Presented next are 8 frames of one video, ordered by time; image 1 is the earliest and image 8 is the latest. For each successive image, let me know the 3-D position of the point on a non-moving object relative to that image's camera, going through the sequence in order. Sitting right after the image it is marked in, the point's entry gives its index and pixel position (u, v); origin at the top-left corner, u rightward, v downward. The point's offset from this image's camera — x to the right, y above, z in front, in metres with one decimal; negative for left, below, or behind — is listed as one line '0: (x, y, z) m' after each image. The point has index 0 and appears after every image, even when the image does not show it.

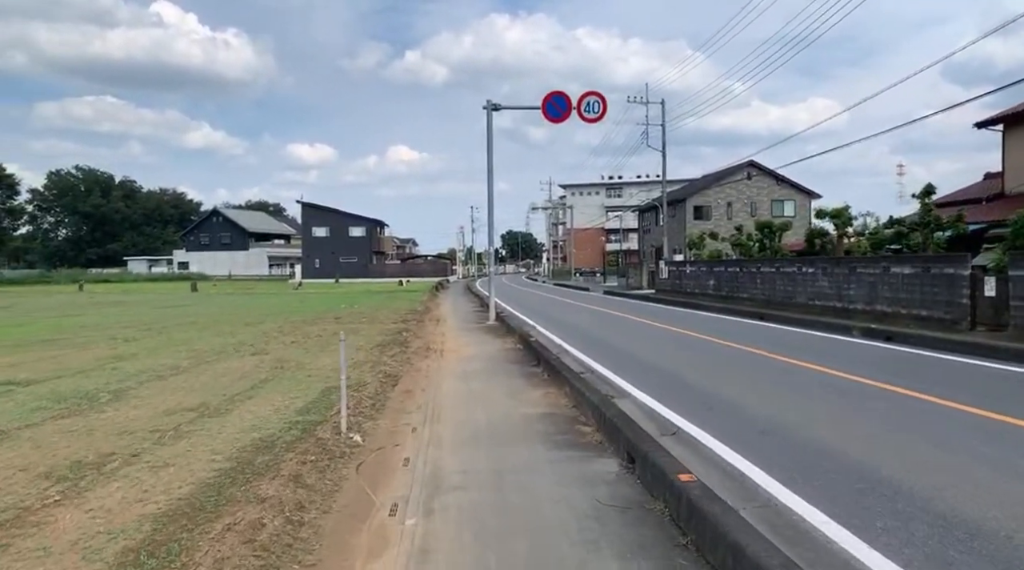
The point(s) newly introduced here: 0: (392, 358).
0: (-1.9, -1.2, +12.0) m
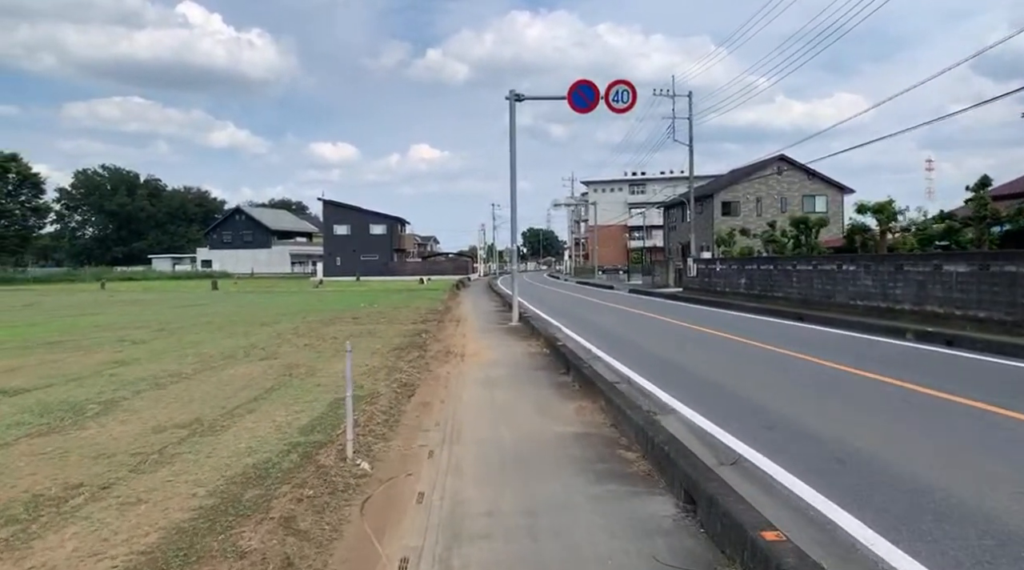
0: (-1.5, -1.2, +11.2) m
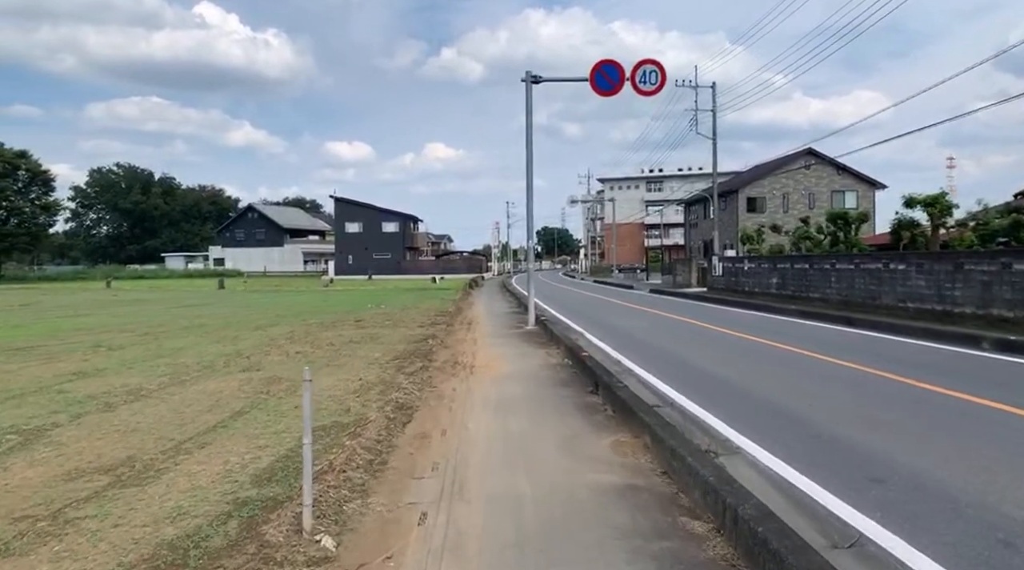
0: (-1.3, -1.2, +9.6) m
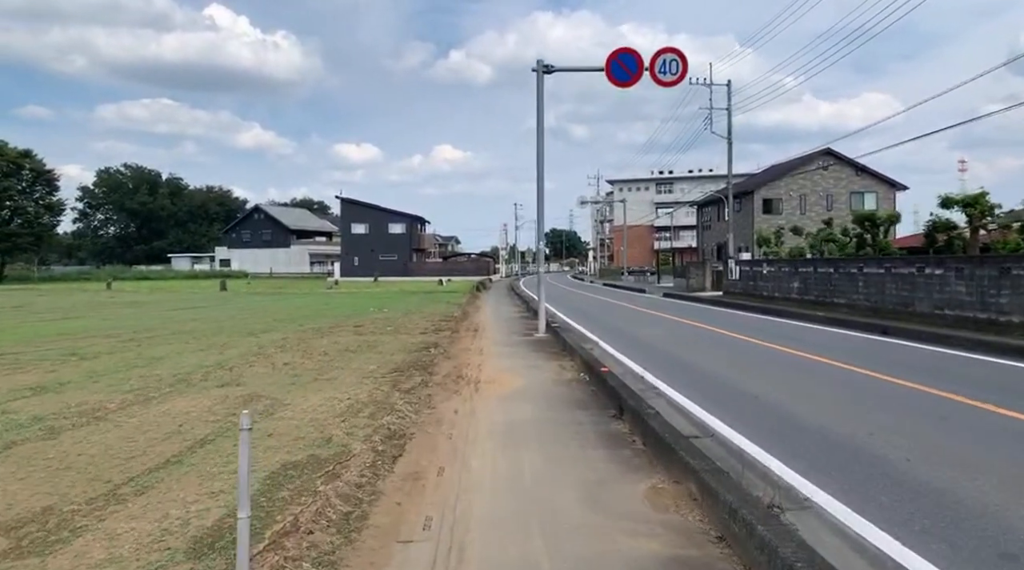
0: (-1.2, -1.3, +8.4) m
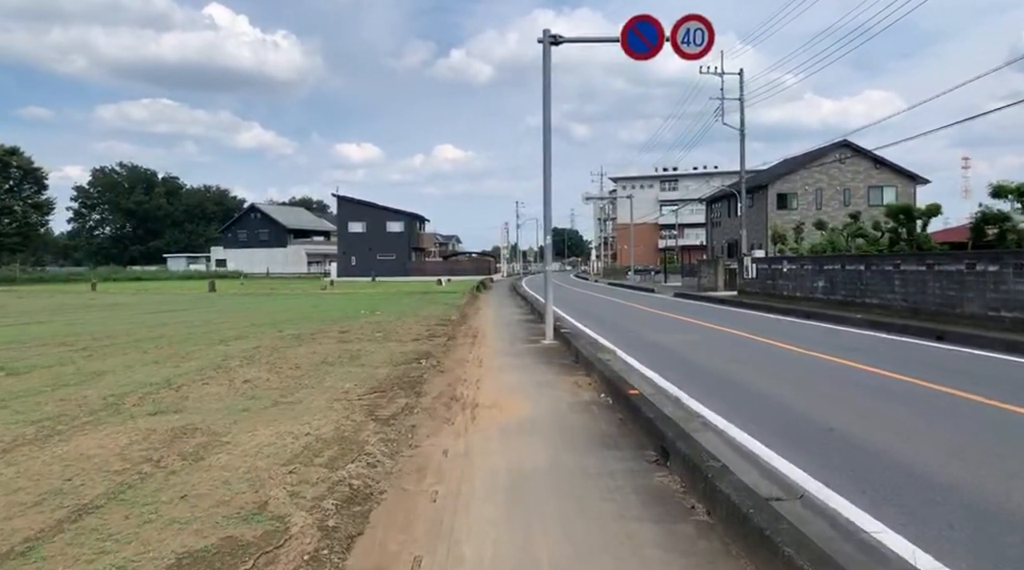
0: (-1.1, -1.3, +6.6) m
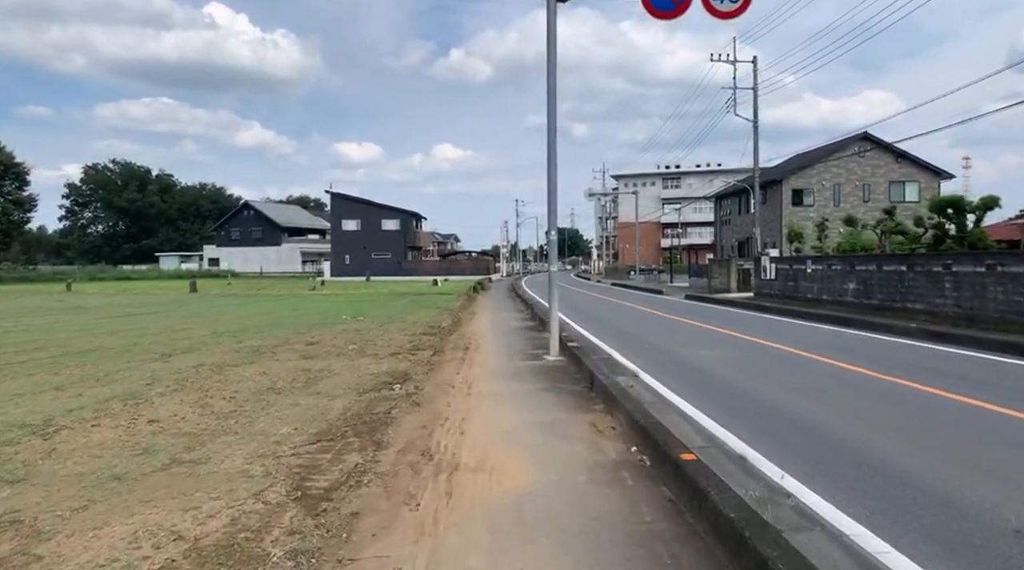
0: (-1.2, -1.4, +4.2) m
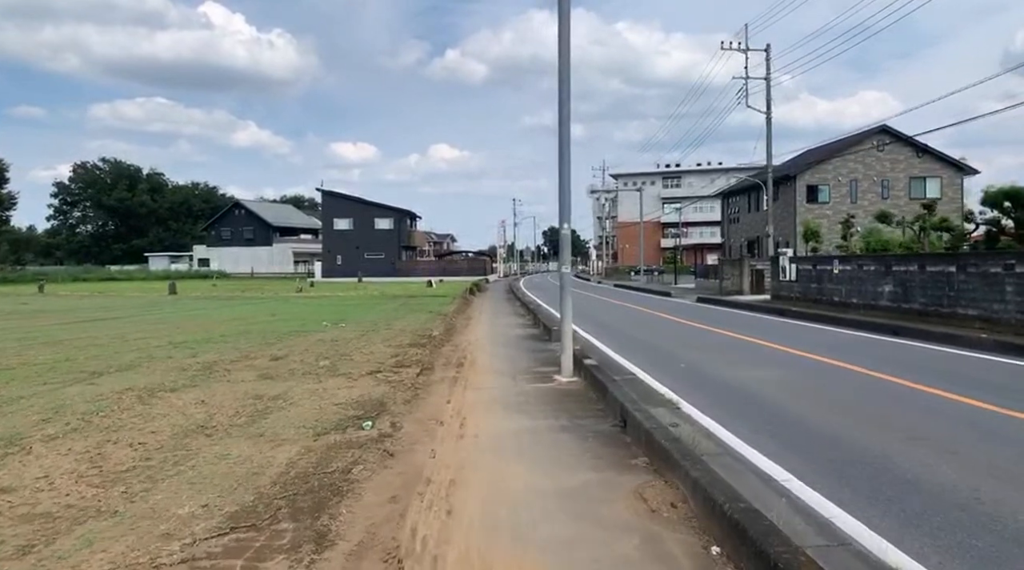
0: (-1.1, -1.4, +2.0) m
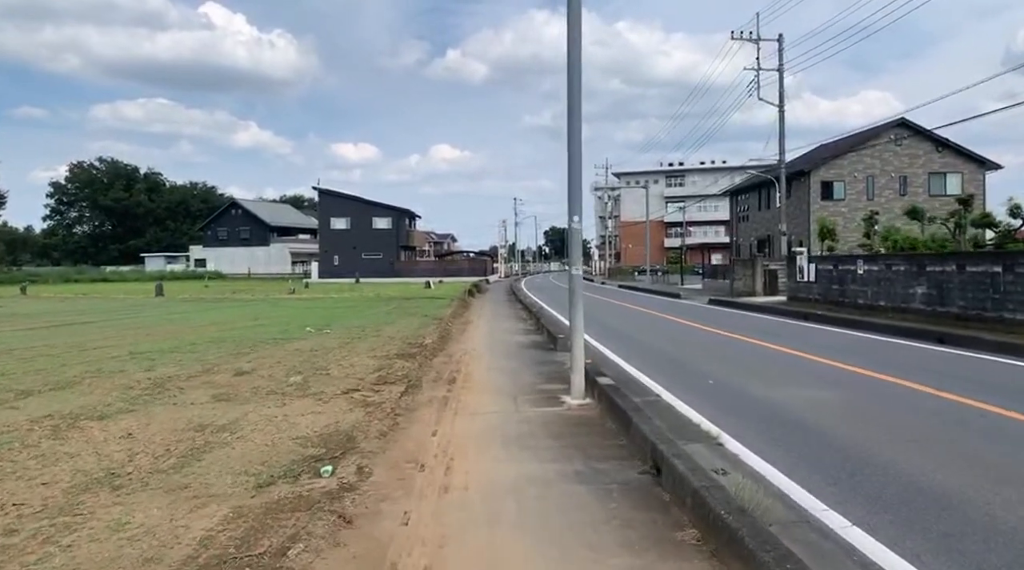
0: (-1.1, -1.5, +0.5) m
